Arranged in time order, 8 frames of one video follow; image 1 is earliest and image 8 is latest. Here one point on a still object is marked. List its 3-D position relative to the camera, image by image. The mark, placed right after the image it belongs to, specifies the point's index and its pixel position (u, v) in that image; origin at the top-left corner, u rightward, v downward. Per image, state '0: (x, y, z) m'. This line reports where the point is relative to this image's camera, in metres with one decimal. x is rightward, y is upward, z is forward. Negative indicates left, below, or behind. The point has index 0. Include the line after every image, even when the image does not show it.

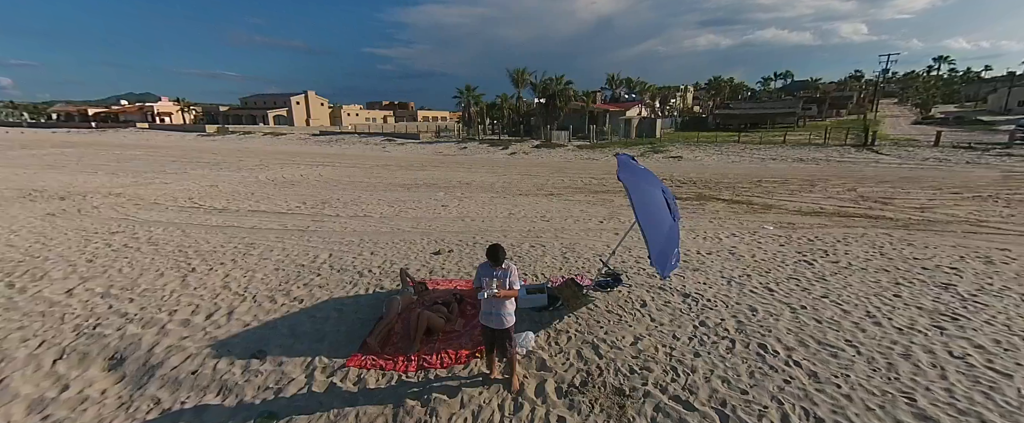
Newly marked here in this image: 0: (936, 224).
0: (+9.4, -0.1, +7.9) m
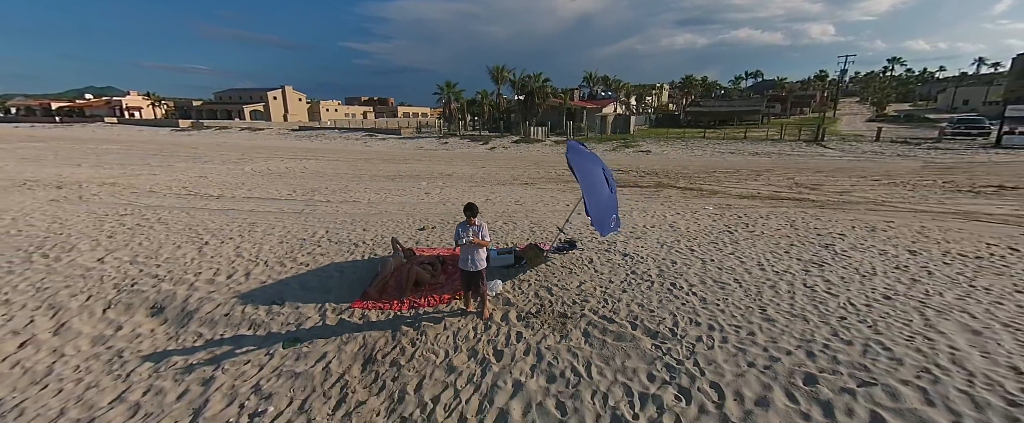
0: (+8.8, +0.3, +9.4) m
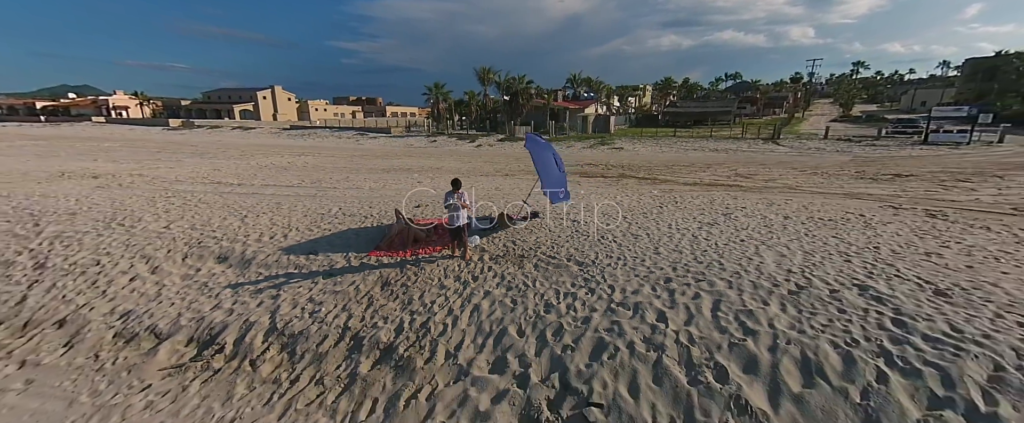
0: (+8.1, +0.9, +11.4) m
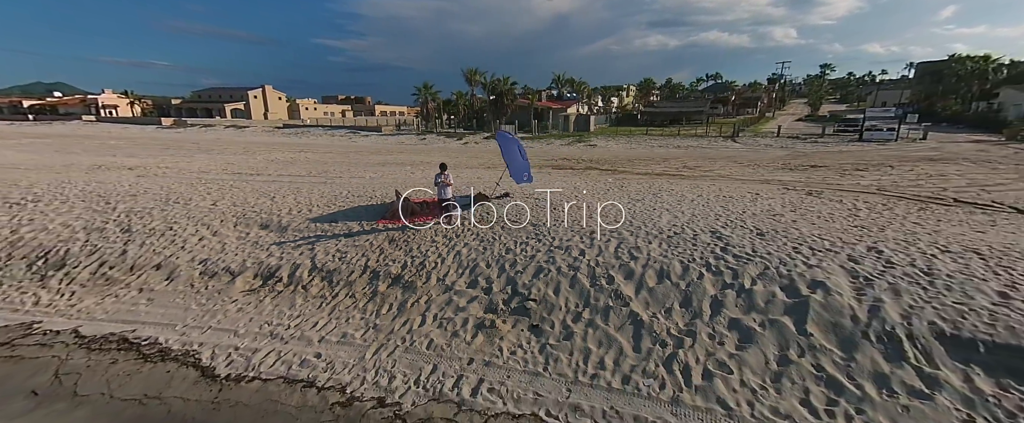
0: (+7.4, +1.5, +13.7) m
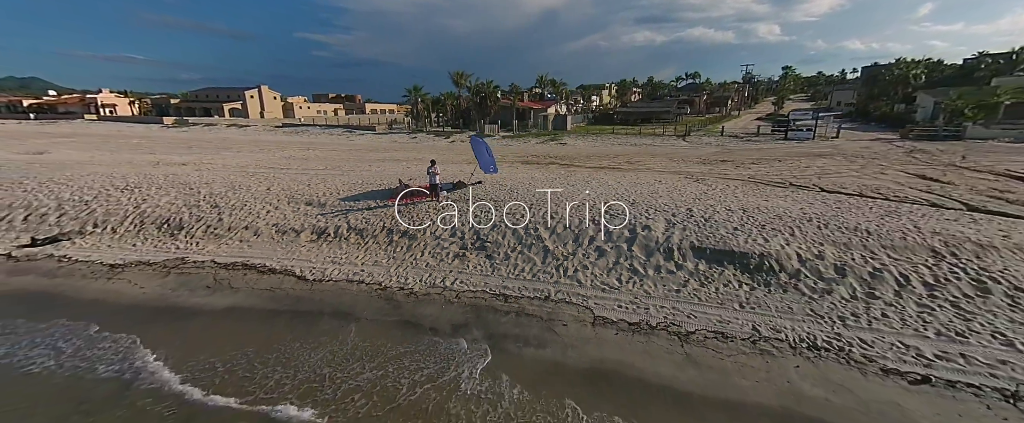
0: (+6.2, +2.2, +17.7) m
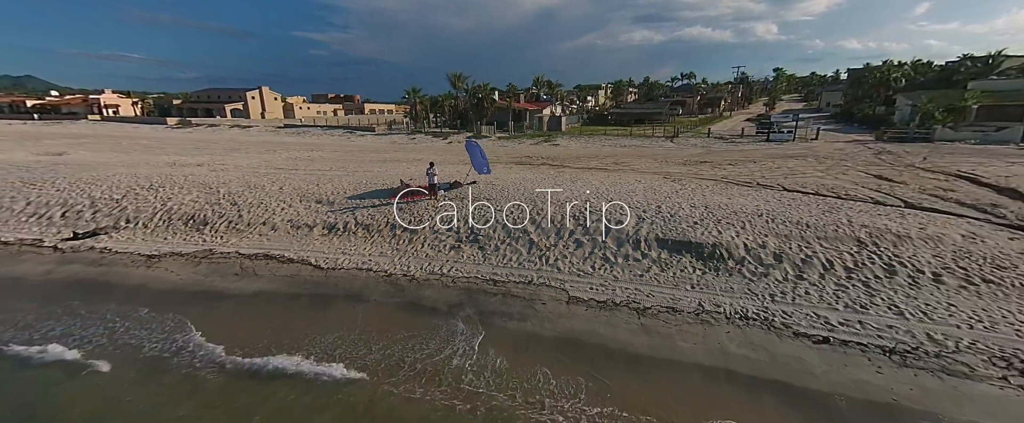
0: (+5.8, +2.3, +18.9) m
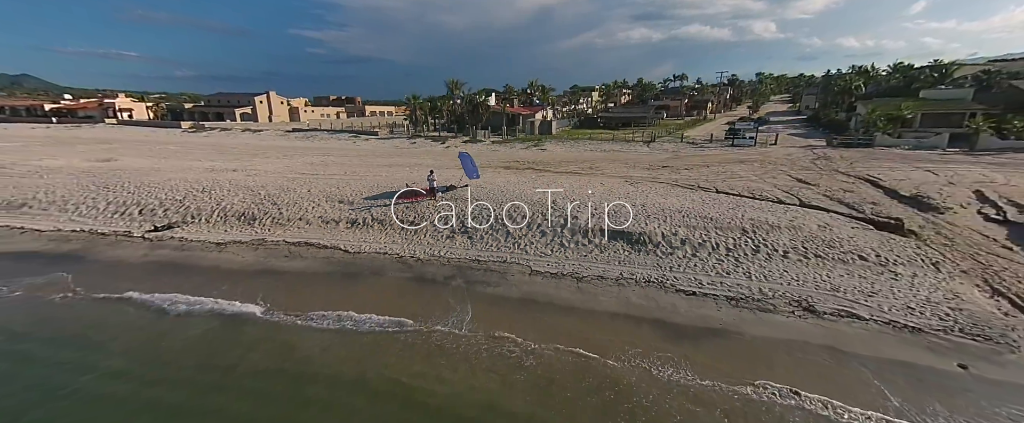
0: (+5.1, +2.5, +22.1) m
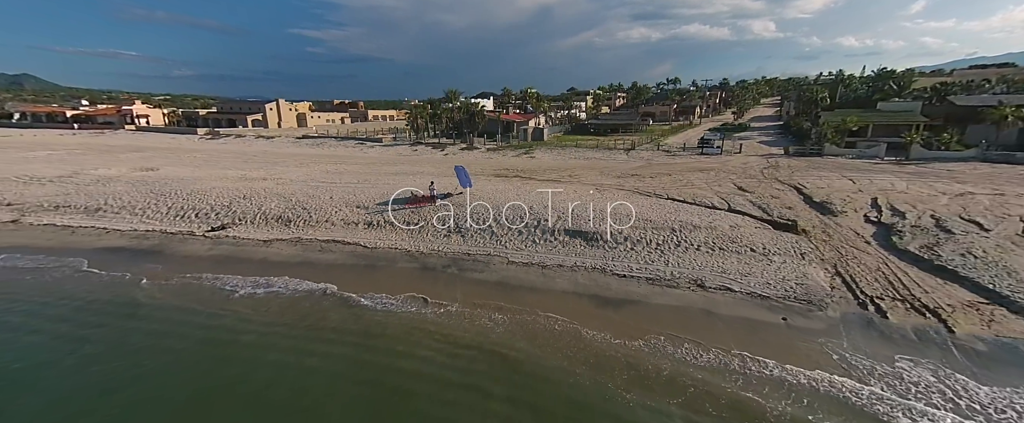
0: (+4.4, +2.3, +25.6) m
